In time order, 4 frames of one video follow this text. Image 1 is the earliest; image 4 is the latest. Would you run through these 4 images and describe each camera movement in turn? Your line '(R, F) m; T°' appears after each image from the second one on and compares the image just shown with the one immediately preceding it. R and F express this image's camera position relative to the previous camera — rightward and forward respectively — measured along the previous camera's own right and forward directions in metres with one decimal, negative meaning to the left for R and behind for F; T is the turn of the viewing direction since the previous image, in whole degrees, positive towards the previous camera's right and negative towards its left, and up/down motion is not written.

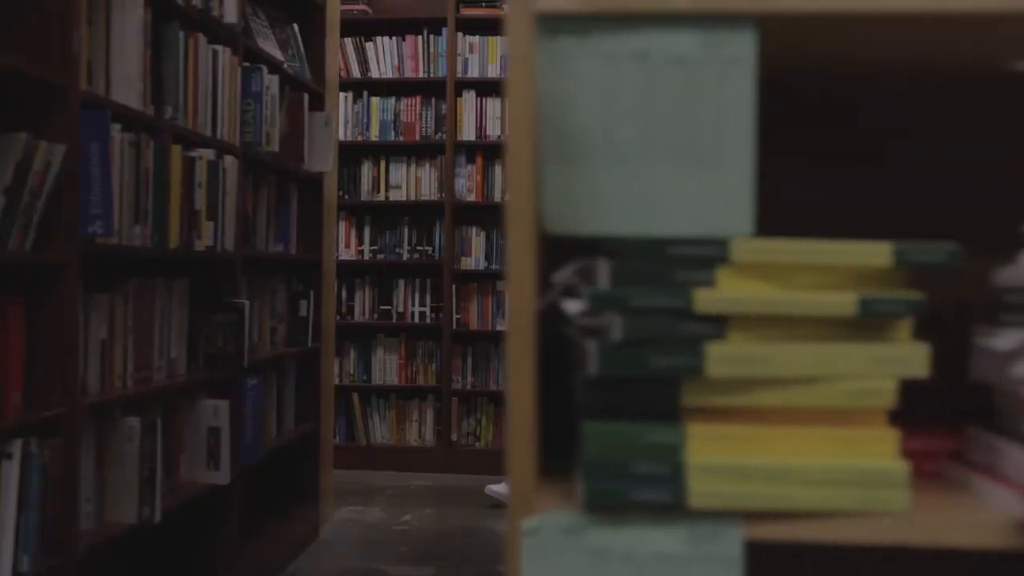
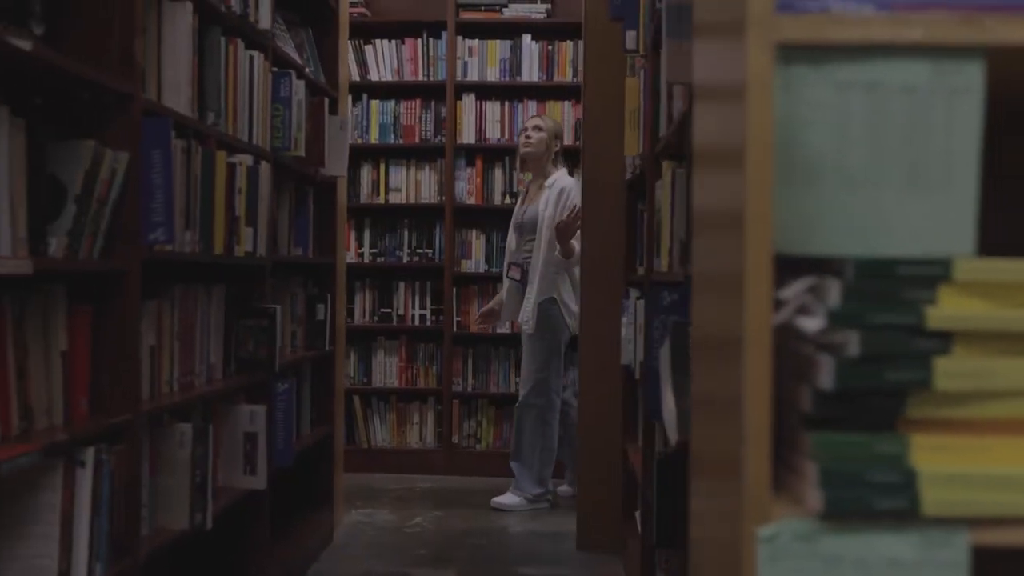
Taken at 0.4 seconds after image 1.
(-0.2, 0.0) m; +2°
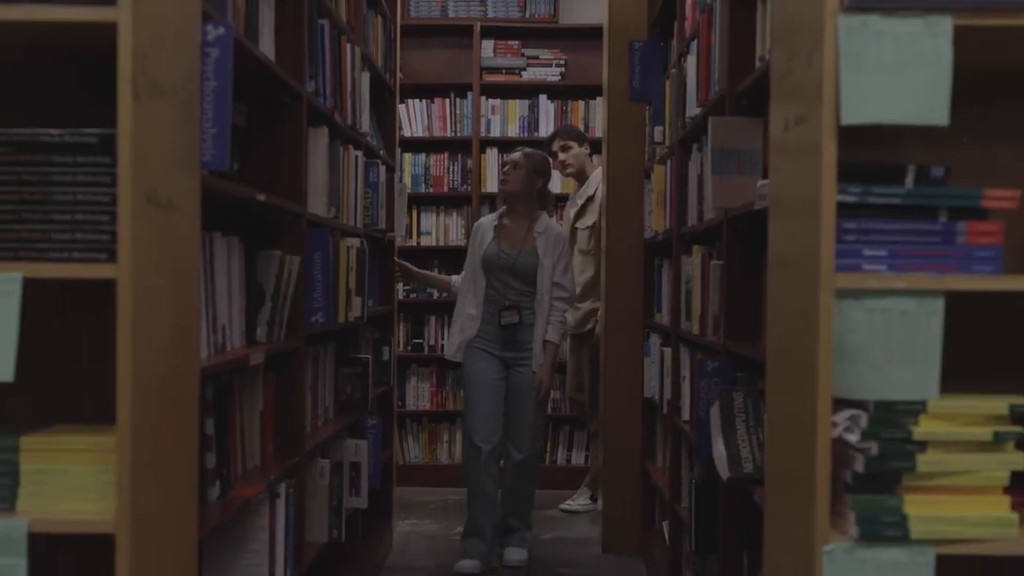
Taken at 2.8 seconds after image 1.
(-0.2, -0.5) m; +2°
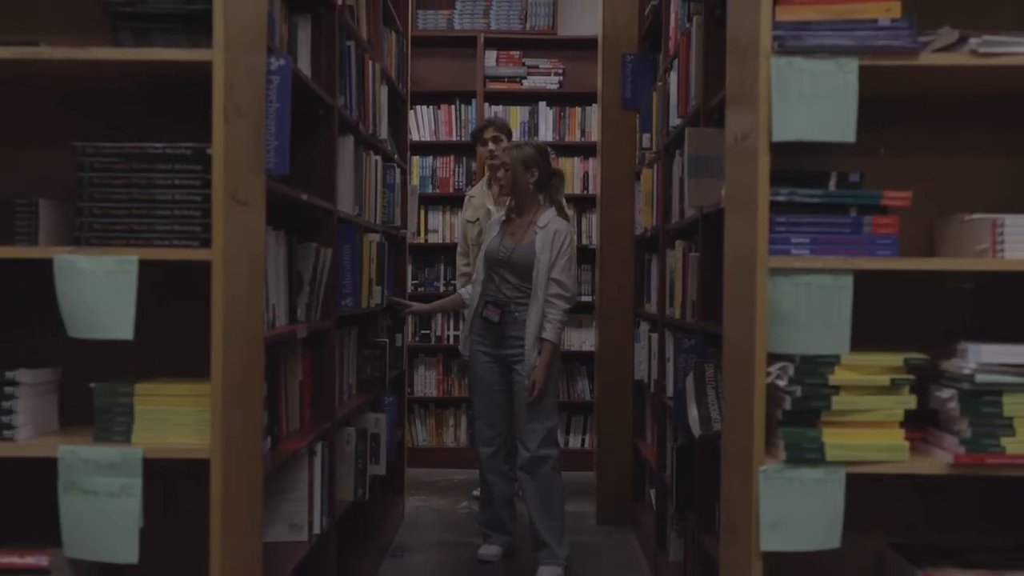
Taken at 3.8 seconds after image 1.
(0.0, -0.3) m; 0°
